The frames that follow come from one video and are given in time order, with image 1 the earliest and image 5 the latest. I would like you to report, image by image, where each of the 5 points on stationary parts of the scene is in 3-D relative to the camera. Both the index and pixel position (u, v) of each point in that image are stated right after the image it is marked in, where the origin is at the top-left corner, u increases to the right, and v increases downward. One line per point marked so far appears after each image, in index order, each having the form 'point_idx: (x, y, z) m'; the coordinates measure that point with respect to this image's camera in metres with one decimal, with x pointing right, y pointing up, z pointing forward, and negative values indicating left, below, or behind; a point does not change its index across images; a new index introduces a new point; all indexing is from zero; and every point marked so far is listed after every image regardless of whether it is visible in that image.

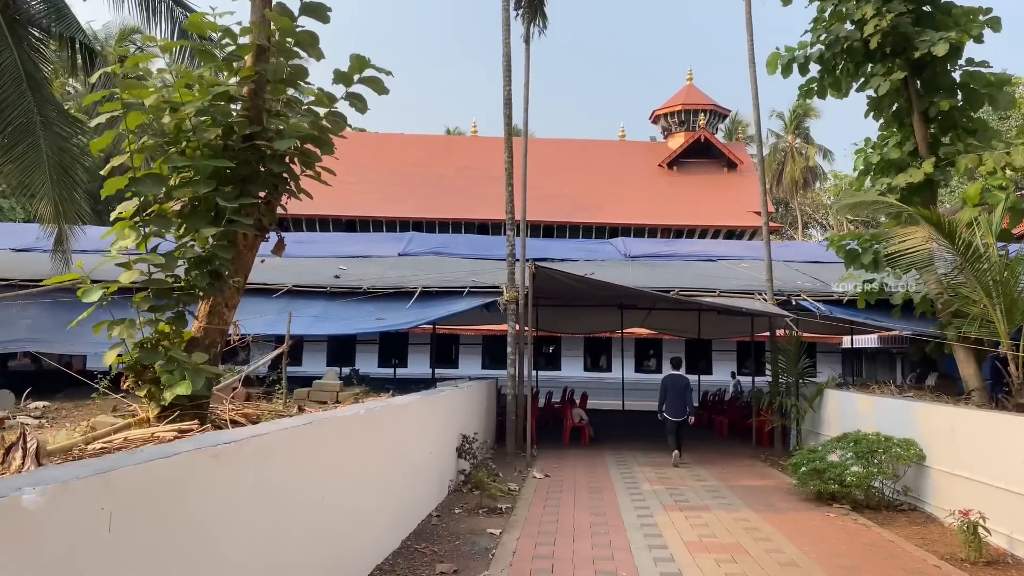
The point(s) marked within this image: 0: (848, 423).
0: (+3.3, -1.3, +8.2) m
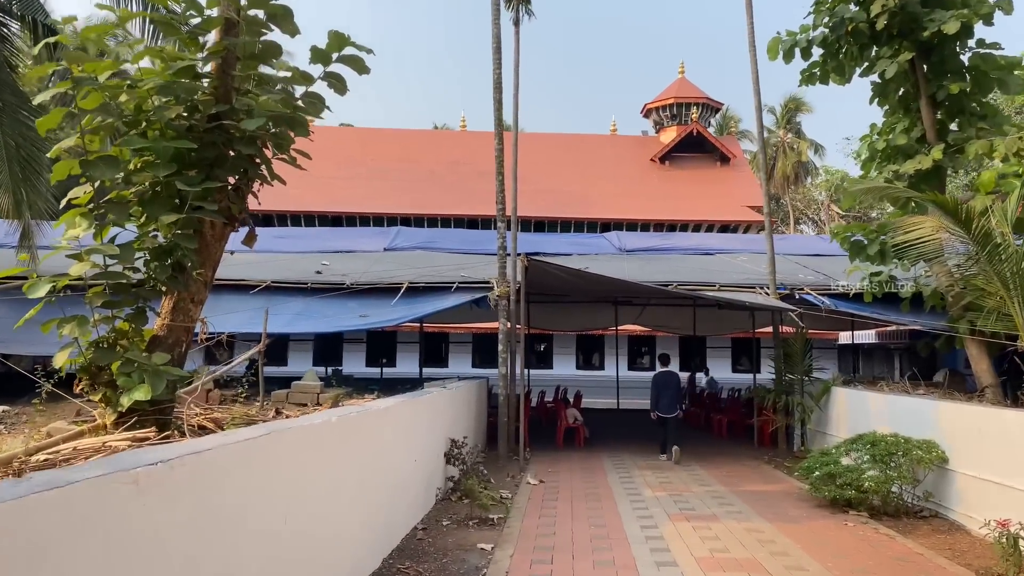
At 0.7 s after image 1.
0: (+3.2, -1.3, +7.8) m
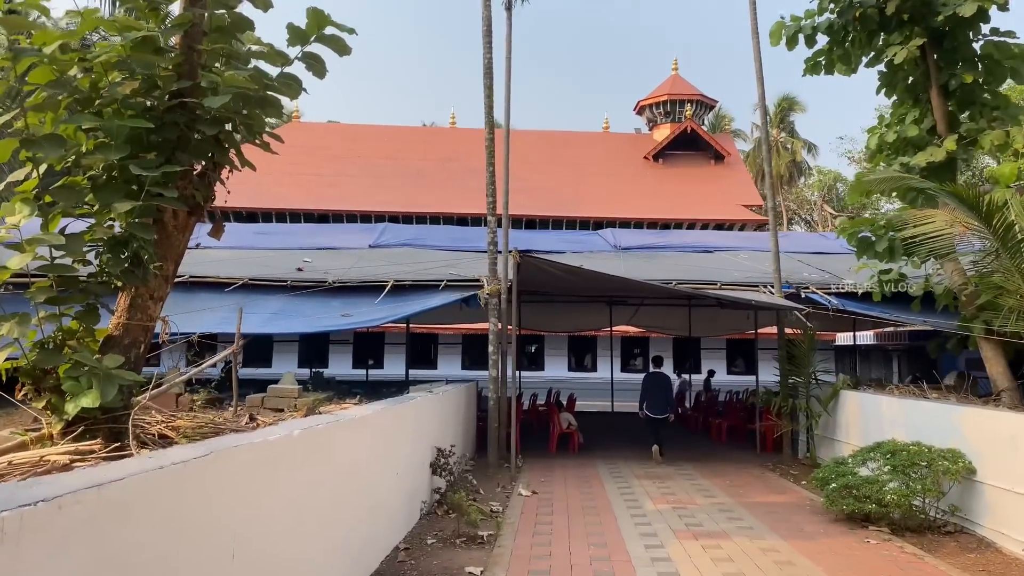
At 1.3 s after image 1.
0: (+3.1, -1.2, +7.3) m
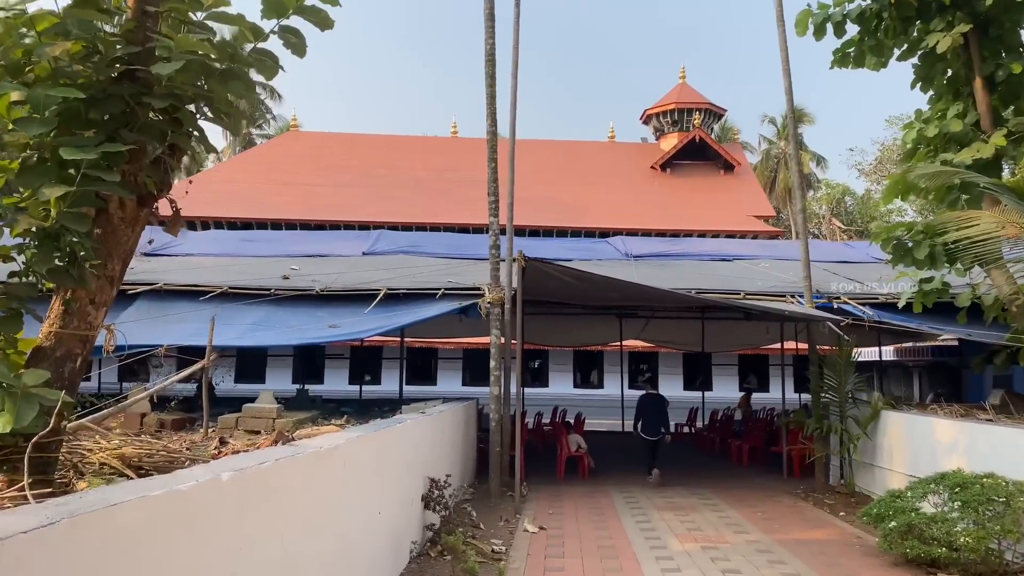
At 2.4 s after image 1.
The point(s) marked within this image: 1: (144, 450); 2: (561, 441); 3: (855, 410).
0: (+3.2, -1.3, +6.5) m
1: (-2.0, -0.9, +4.6) m
2: (+0.5, -1.7, +9.3) m
3: (+3.2, -1.1, +7.9) m
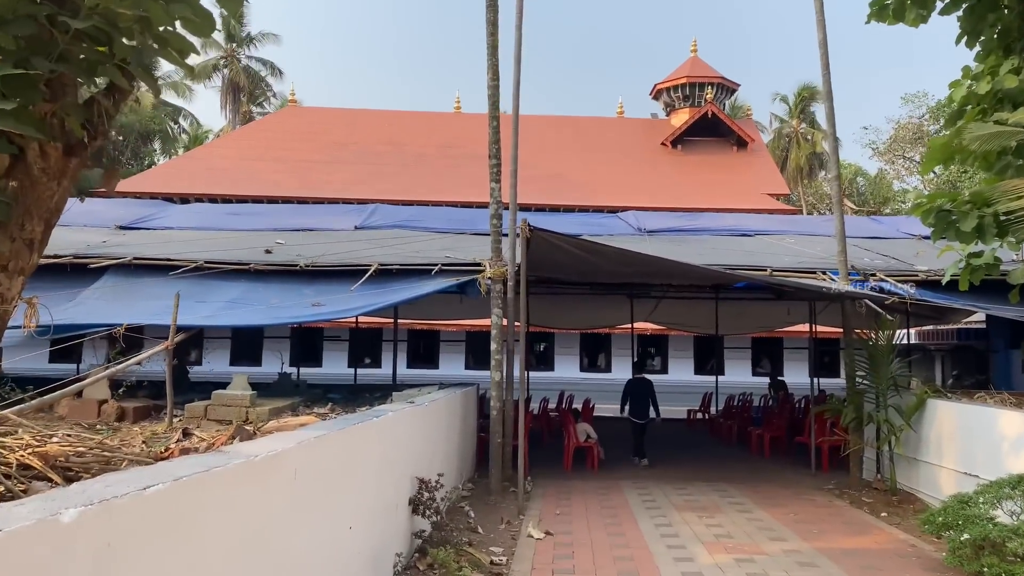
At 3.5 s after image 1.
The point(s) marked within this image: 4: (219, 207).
0: (+3.2, -1.1, +5.7) m
1: (-2.0, -0.7, +3.9) m
2: (+0.6, -1.4, +8.6) m
3: (+3.2, -0.9, +7.2) m
4: (-3.9, +1.1, +11.1) m
